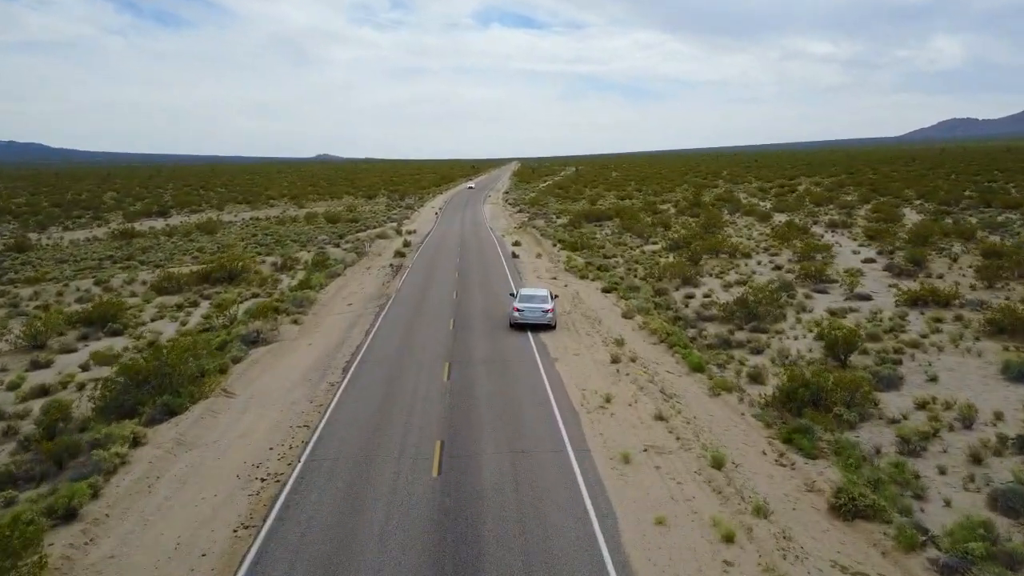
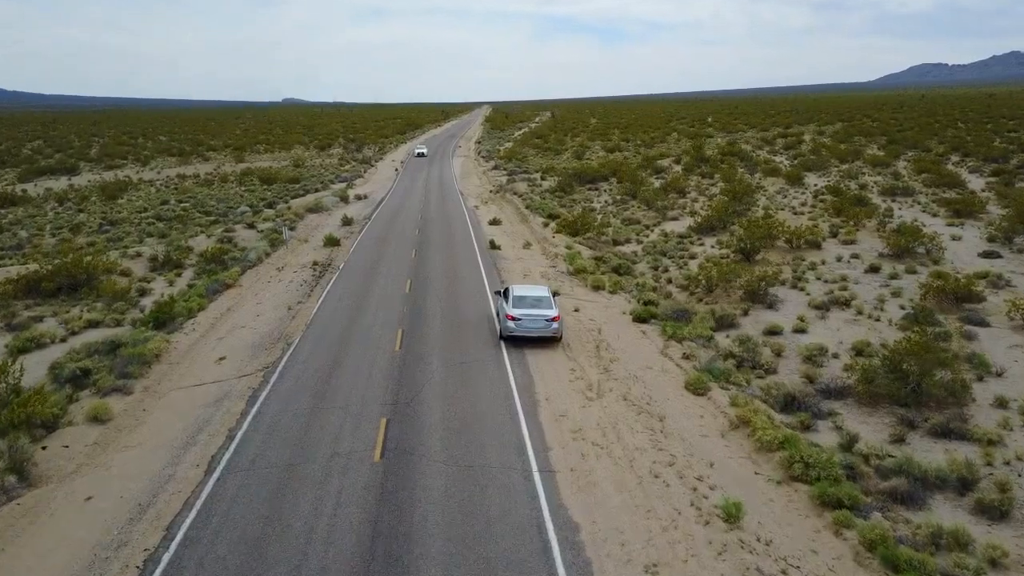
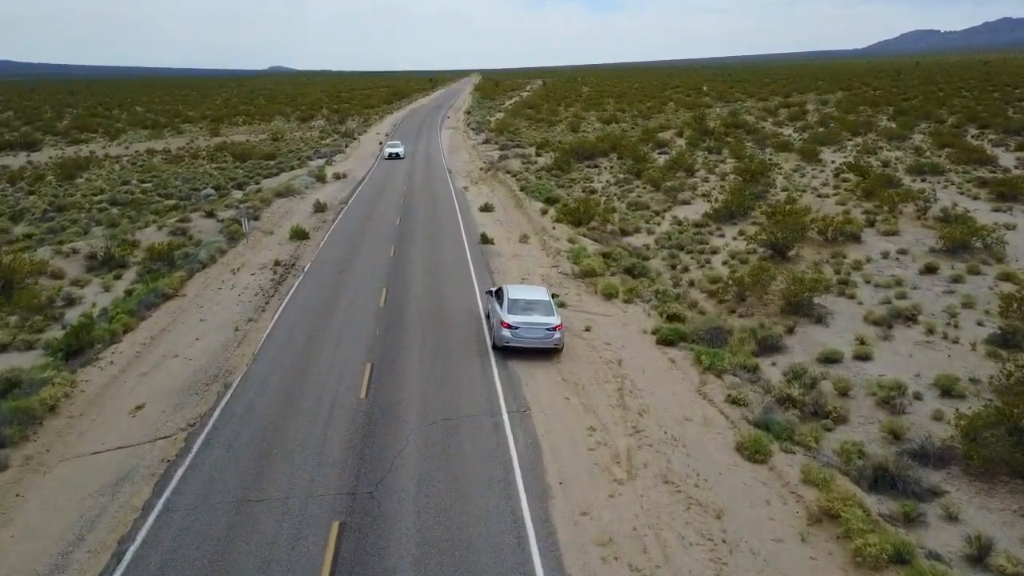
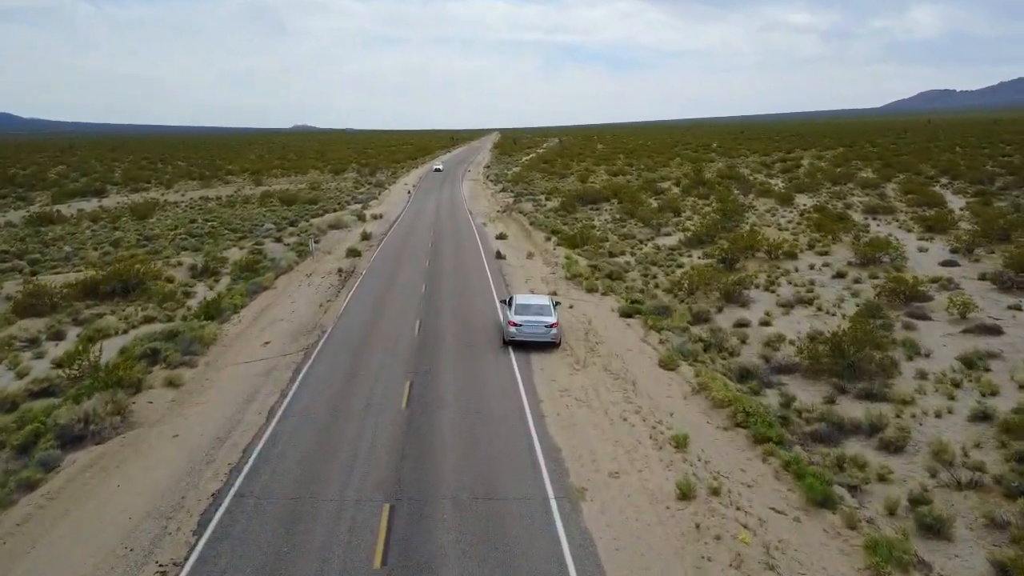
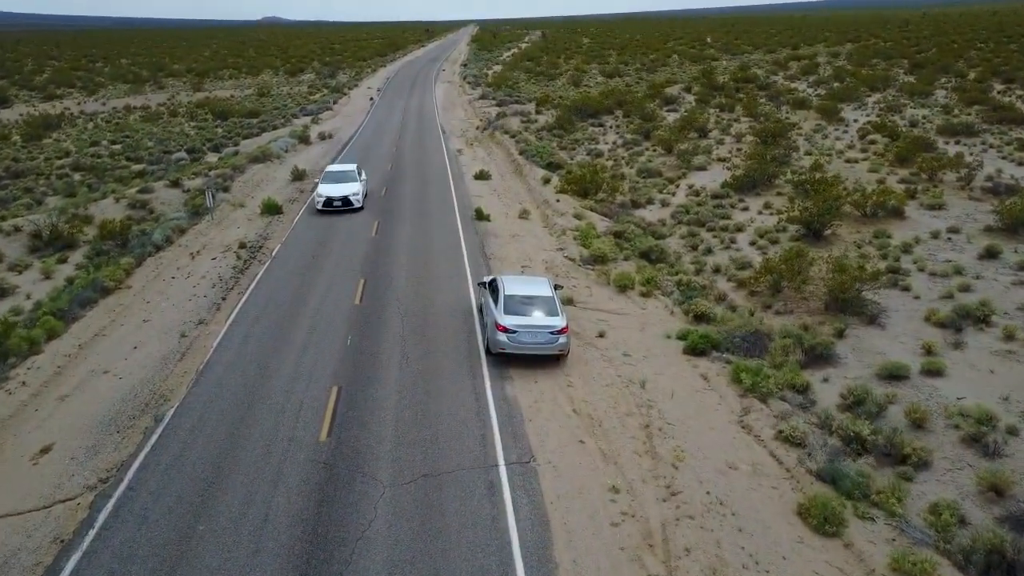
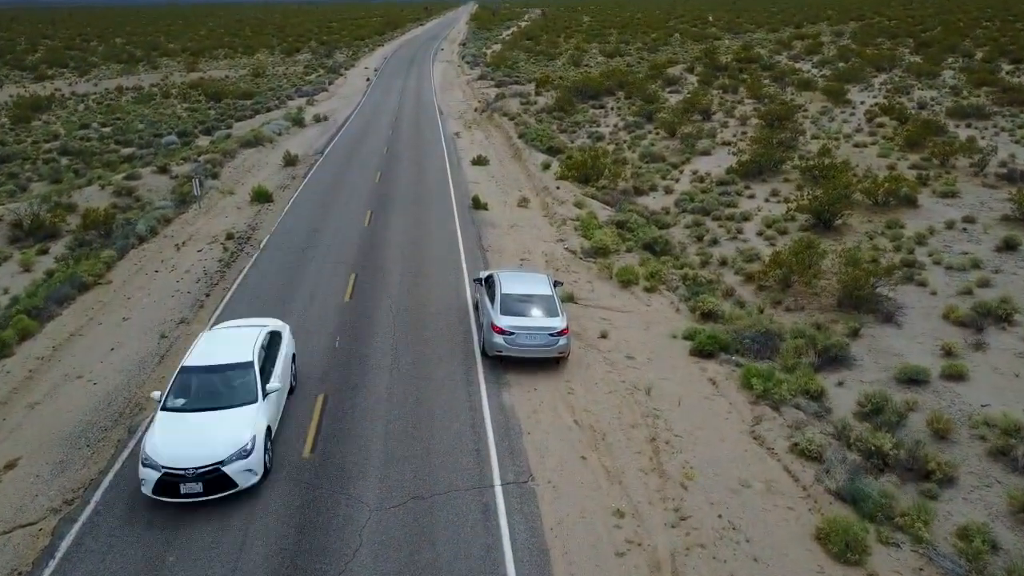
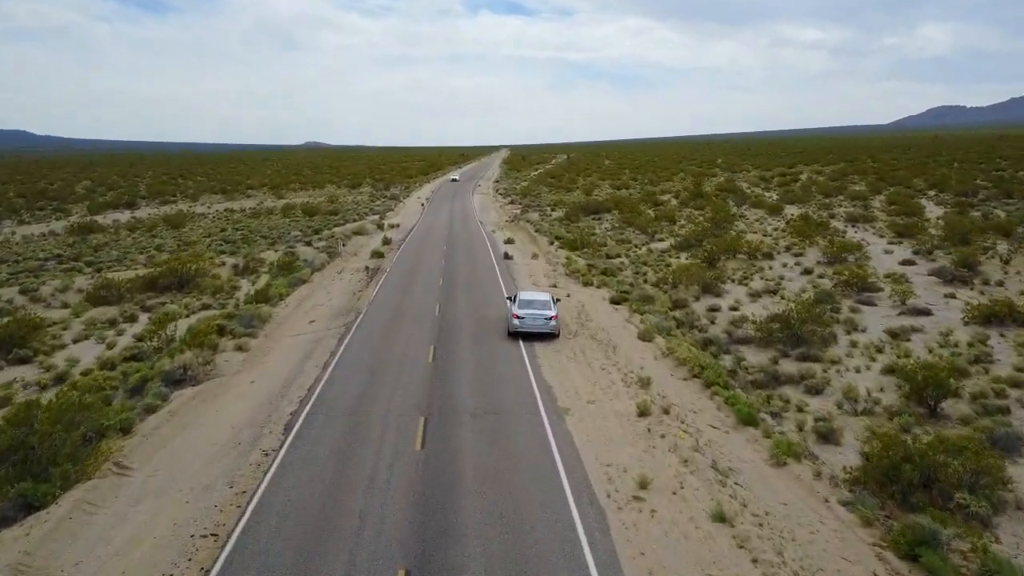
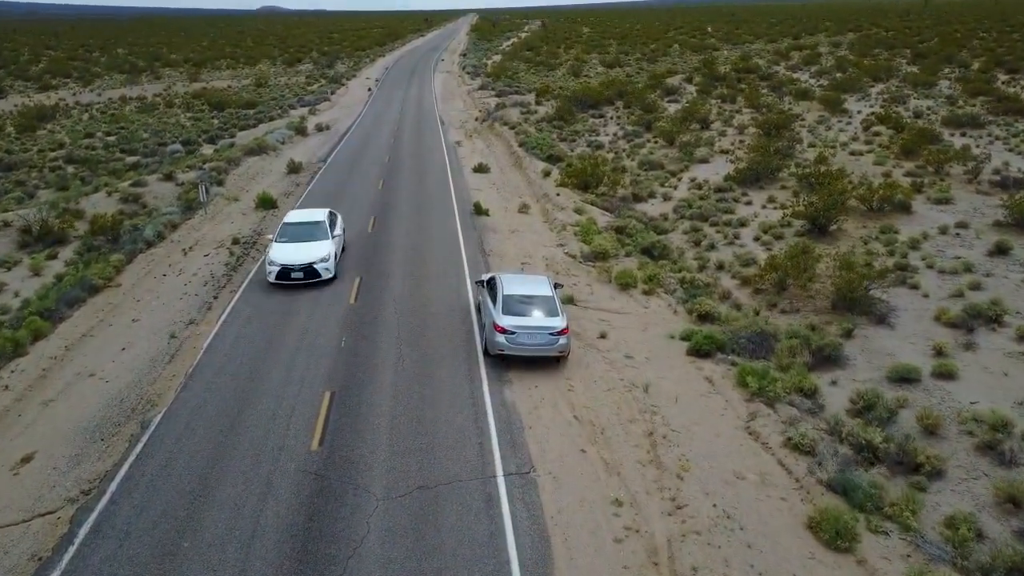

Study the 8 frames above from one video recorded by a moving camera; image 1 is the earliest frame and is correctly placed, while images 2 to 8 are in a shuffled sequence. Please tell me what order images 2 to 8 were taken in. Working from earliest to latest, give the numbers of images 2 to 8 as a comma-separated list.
7, 4, 2, 3, 5, 8, 6
